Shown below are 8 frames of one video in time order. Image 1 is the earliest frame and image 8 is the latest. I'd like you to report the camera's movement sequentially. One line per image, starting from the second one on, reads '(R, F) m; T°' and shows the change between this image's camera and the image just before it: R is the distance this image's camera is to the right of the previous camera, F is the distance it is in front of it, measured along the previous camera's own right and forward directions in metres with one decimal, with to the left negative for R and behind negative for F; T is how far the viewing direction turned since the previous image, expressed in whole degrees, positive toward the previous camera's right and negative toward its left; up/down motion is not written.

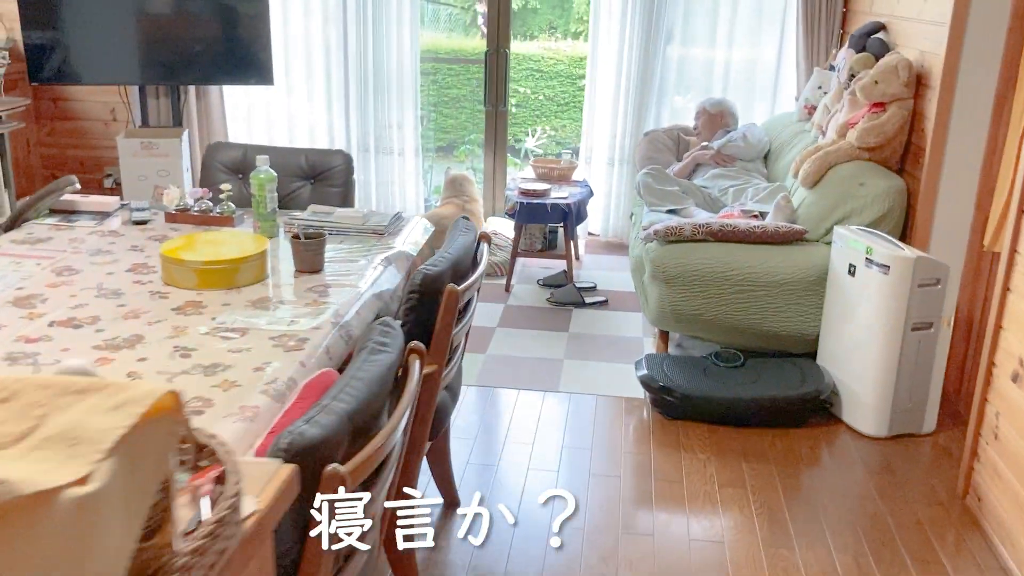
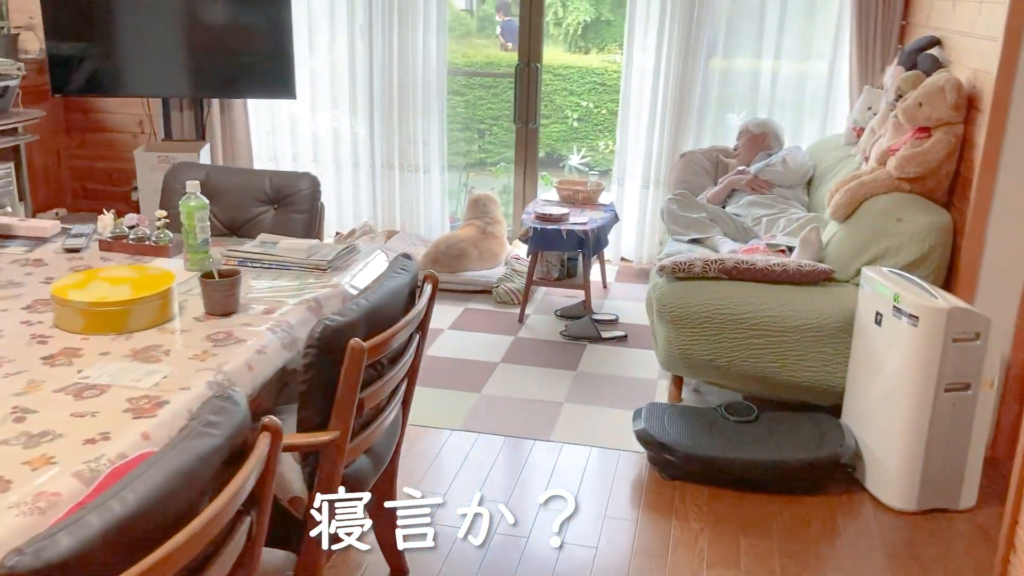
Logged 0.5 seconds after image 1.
(+0.3, +0.3) m; -5°
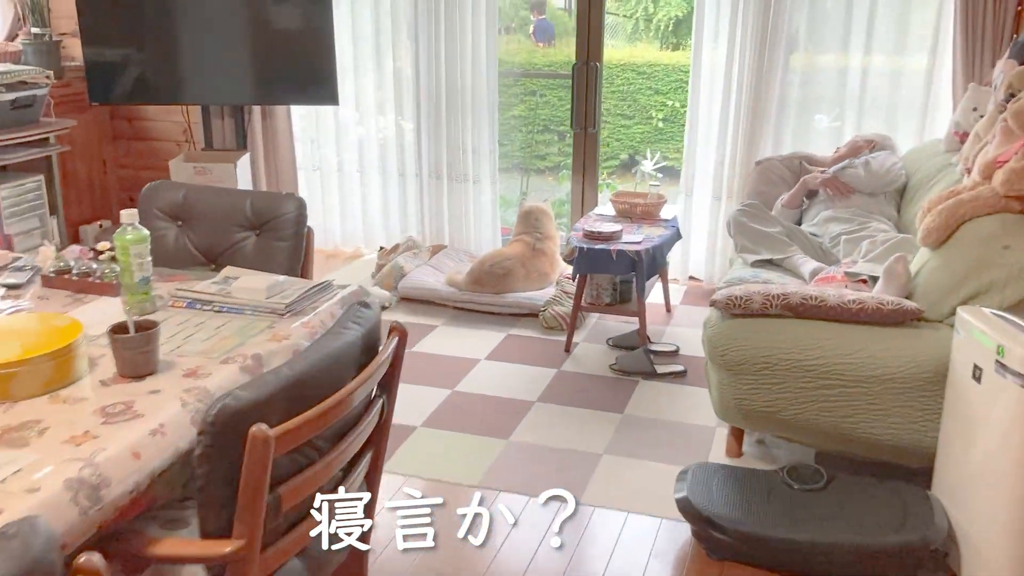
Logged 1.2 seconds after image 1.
(+0.2, +0.4) m; -6°
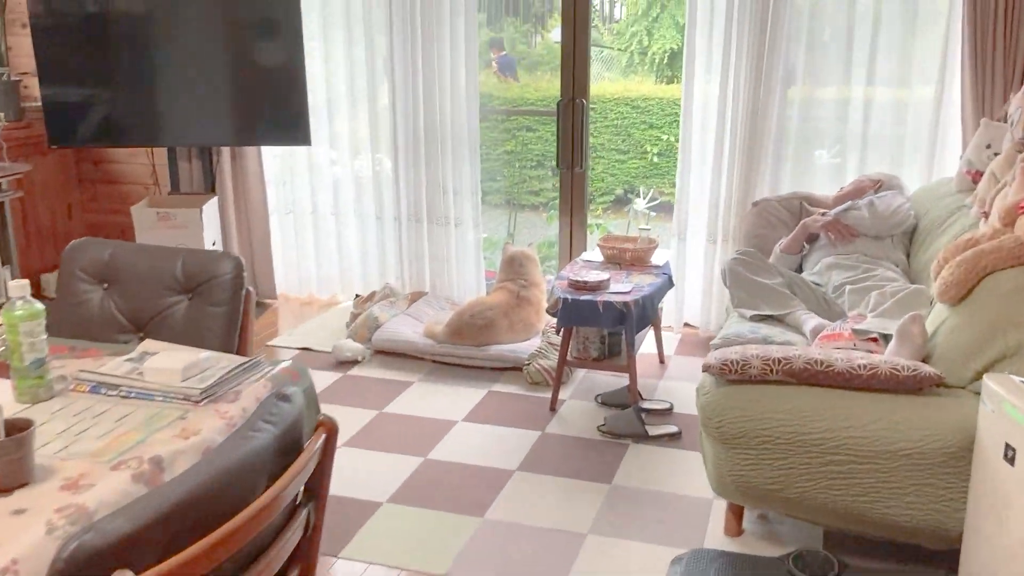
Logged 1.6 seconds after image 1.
(+0.1, +0.3) m; 0°
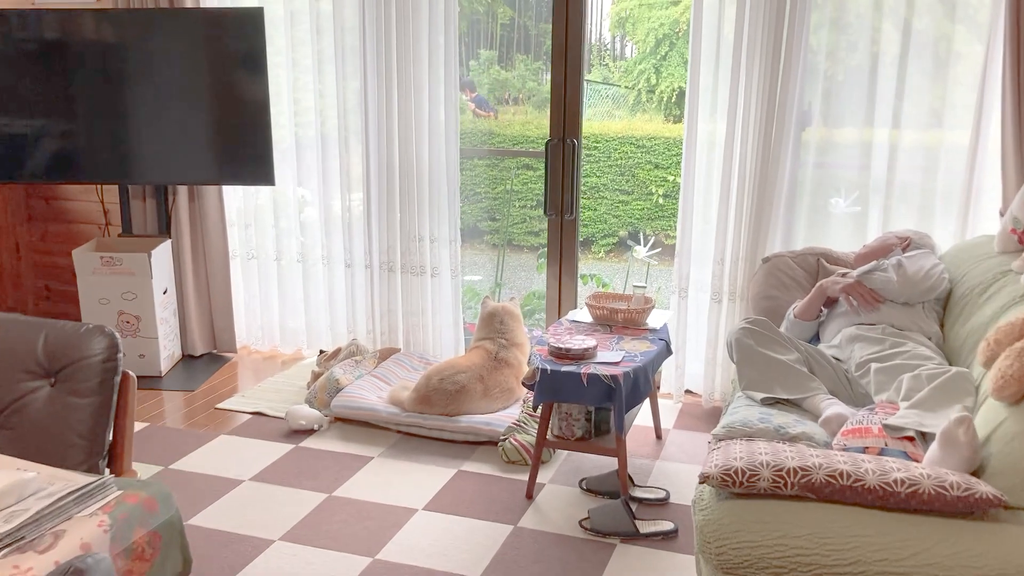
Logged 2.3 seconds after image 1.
(+0.1, +0.4) m; -1°
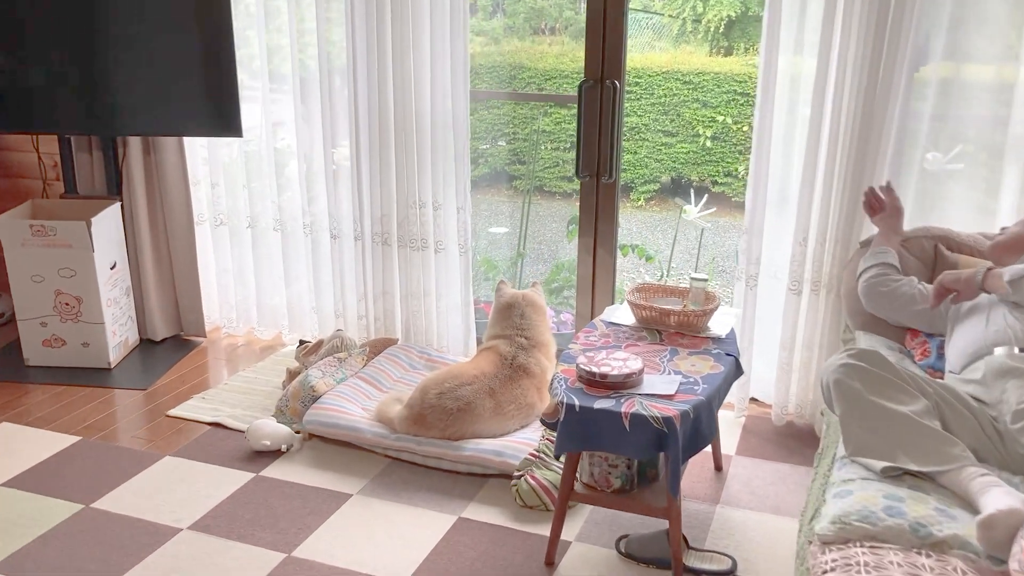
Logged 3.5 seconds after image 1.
(0.0, +0.8) m; -2°
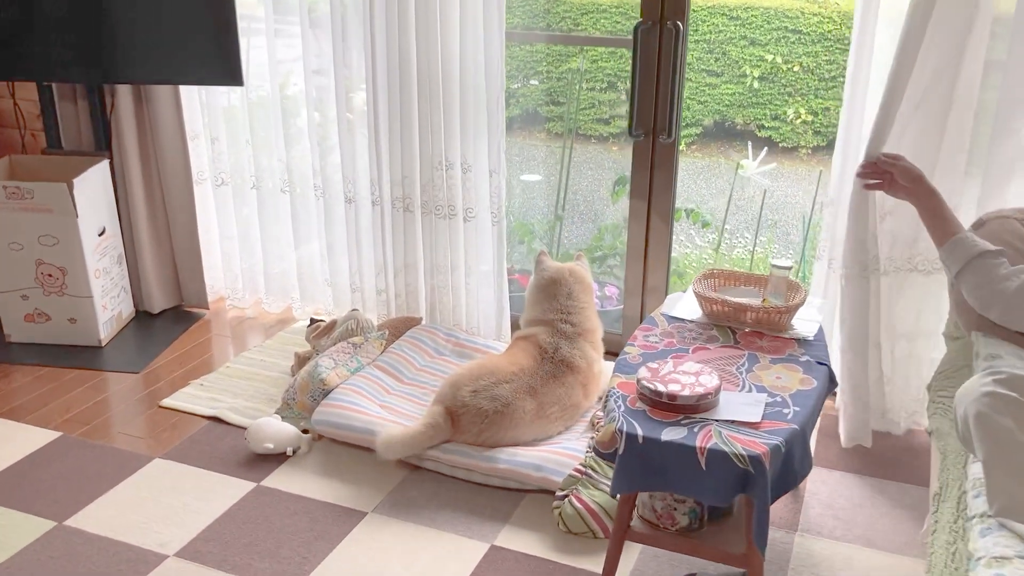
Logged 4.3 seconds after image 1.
(0.0, +0.4) m; -2°
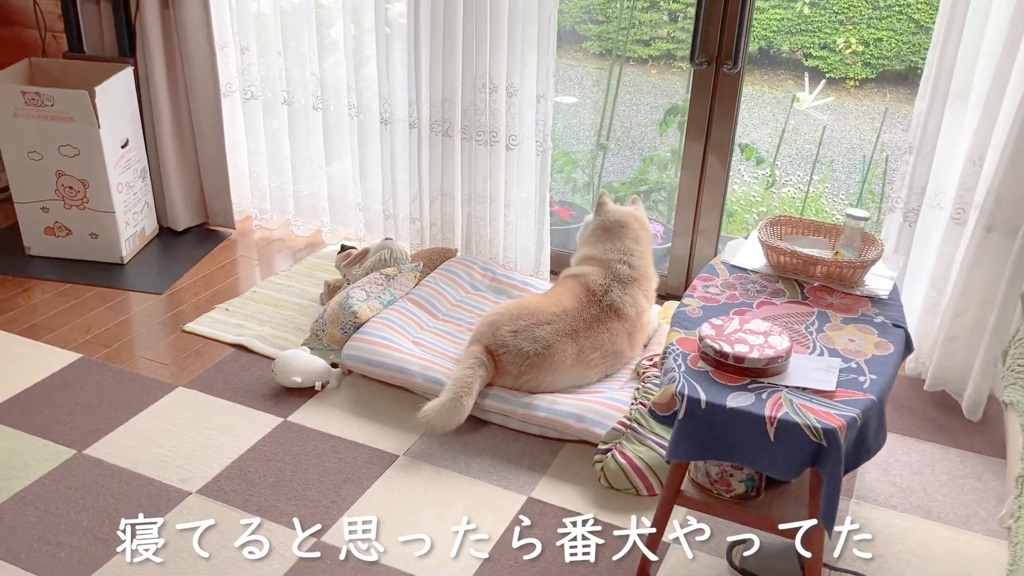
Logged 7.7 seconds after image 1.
(-0.1, +0.1) m; -1°
